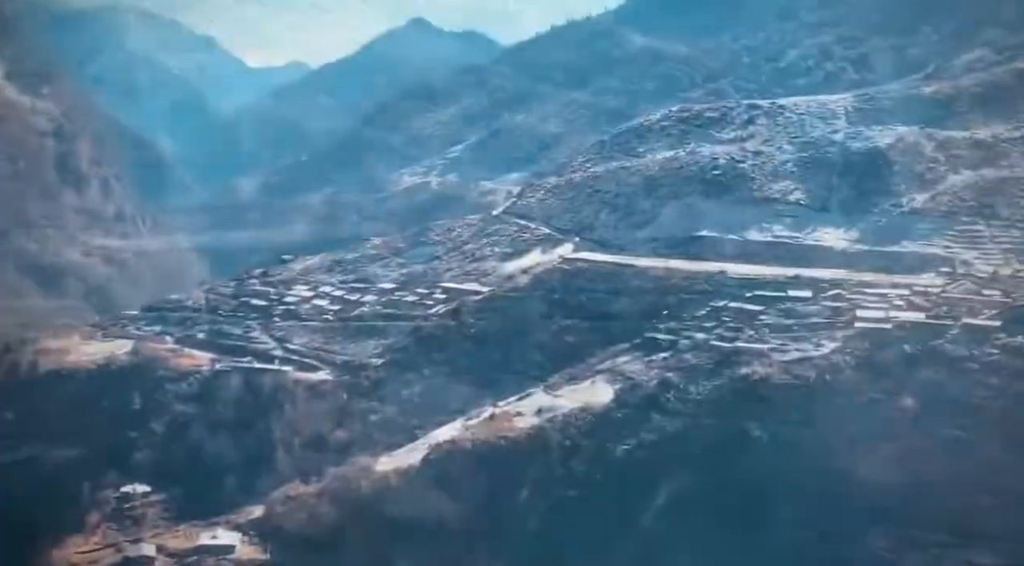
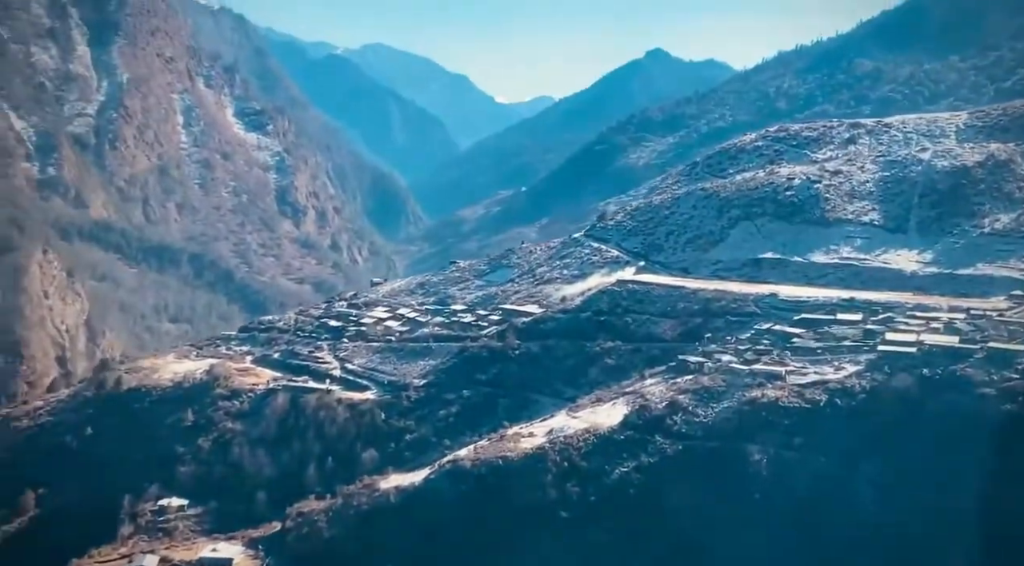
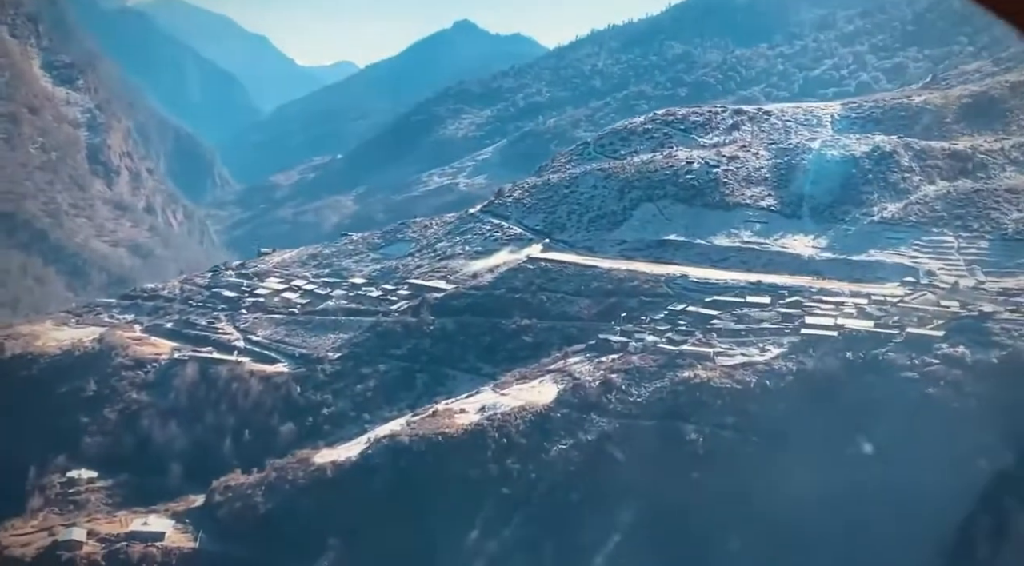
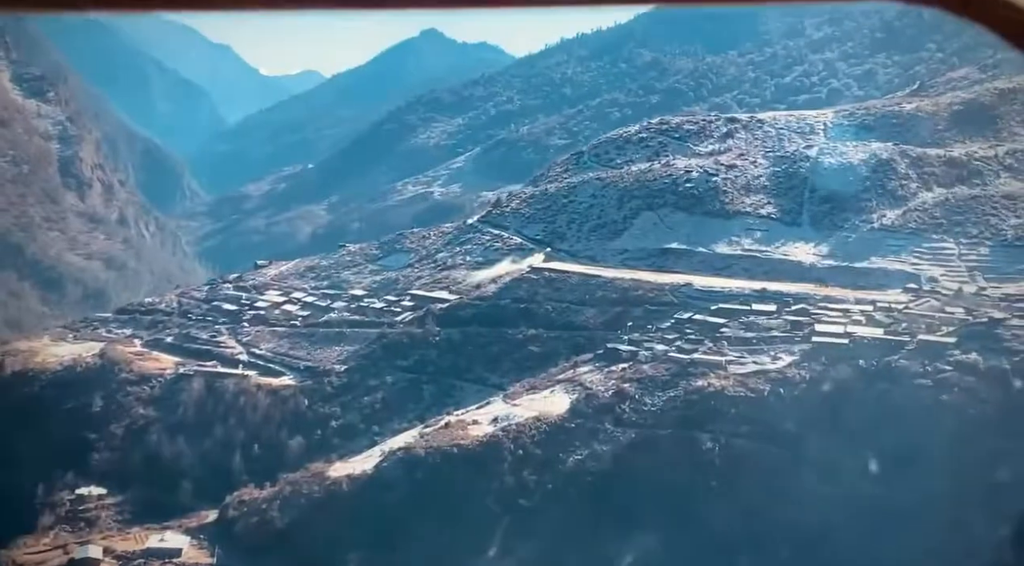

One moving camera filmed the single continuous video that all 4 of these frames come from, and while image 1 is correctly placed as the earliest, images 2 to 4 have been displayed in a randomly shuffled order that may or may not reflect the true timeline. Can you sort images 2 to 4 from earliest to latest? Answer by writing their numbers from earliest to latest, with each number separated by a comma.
4, 3, 2
